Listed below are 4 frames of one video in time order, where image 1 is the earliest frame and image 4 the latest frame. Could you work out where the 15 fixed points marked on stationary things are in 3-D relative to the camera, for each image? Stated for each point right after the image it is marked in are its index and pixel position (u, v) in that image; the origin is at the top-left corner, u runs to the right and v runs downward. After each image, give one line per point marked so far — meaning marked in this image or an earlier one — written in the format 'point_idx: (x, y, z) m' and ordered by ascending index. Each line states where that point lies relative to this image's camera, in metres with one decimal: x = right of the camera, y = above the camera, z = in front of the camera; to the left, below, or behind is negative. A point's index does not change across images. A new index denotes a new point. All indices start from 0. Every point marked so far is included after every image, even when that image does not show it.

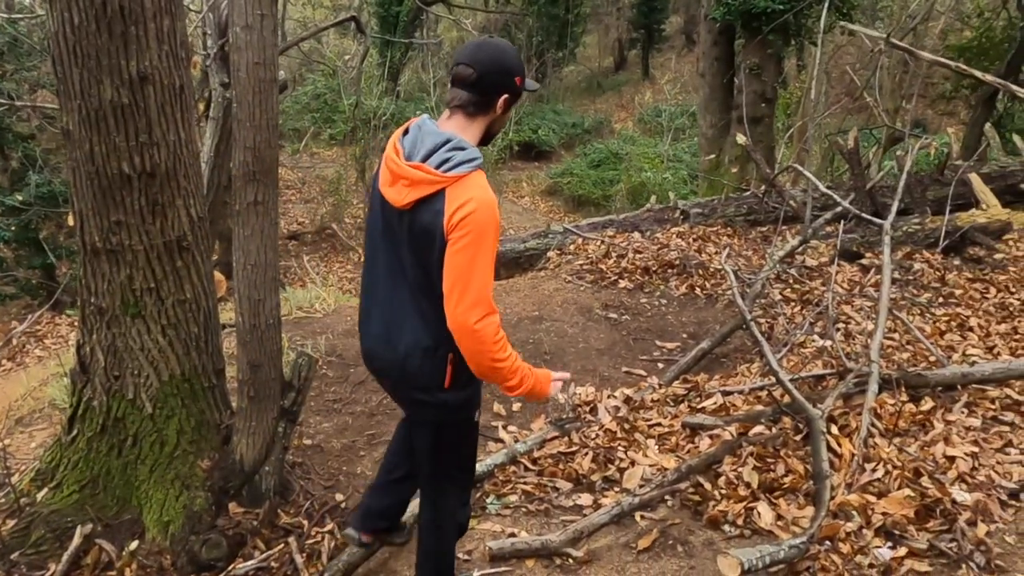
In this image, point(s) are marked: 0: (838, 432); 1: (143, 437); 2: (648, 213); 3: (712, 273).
0: (+1.4, -0.6, +3.4) m
1: (-1.5, -0.6, +3.0) m
2: (+1.4, +0.8, +8.1) m
3: (+1.6, +0.1, +6.2) m
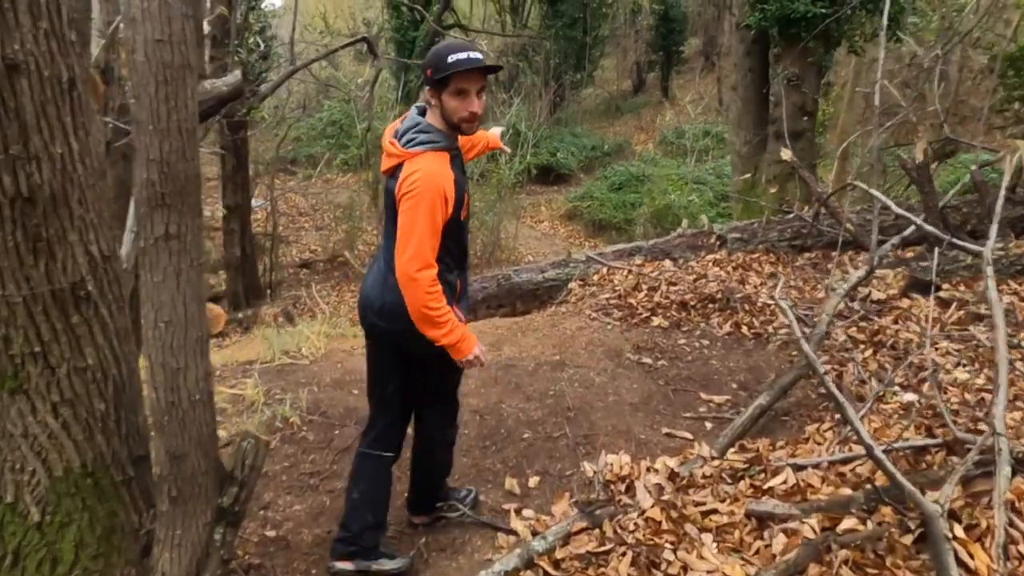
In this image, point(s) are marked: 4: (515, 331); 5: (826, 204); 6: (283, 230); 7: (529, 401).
0: (+1.5, -0.8, +2.5) m
1: (-1.4, -0.8, +2.3) m
2: (+1.6, +0.5, +7.3) m
3: (+1.7, -0.1, +5.4) m
4: (0.0, -0.3, +5.6) m
5: (+2.5, +0.7, +6.1) m
6: (-5.5, +1.4, +18.6) m
7: (+0.1, -0.6, +4.3) m
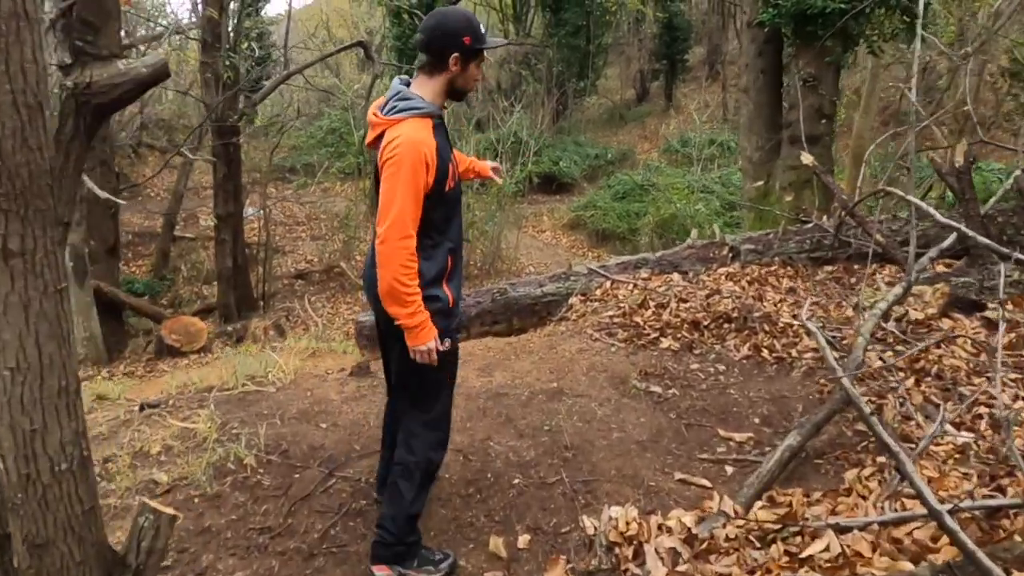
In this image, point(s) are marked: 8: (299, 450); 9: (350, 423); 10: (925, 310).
0: (+1.4, -0.9, +1.9) m
1: (-1.5, -0.9, +1.7) m
2: (+1.6, +0.3, +6.8) m
3: (+1.7, -0.3, +4.8) m
4: (0.0, -0.4, +5.1) m
5: (+2.5, +0.5, +5.5) m
6: (-5.5, +1.1, +18.1) m
7: (0.0, -0.7, +3.8) m
8: (-1.0, -0.8, +3.7) m
9: (-0.8, -0.7, +4.0) m
10: (+2.5, -0.1, +4.5) m
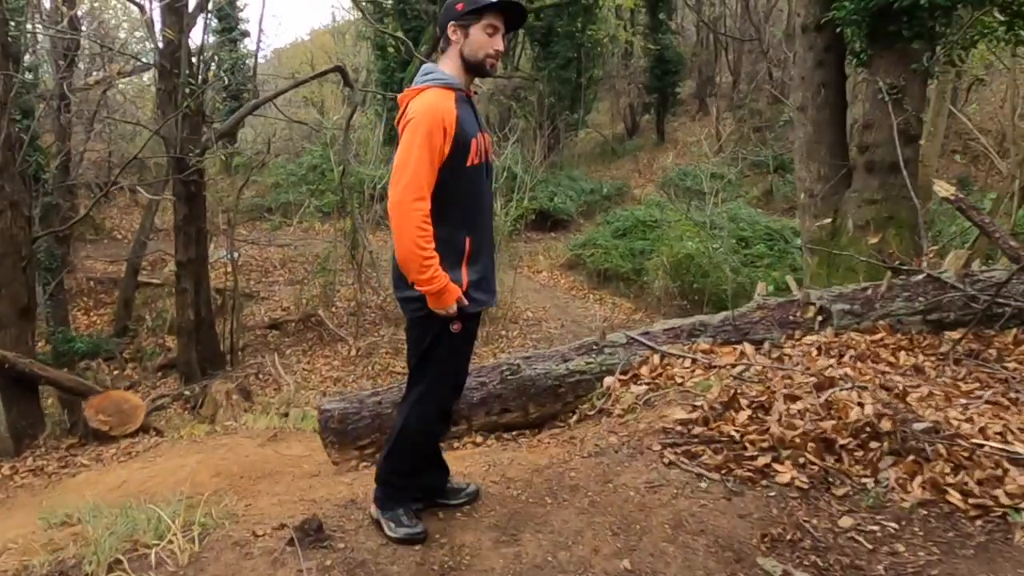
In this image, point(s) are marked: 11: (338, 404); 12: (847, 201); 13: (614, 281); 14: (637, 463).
0: (+1.6, -1.2, +0.2) m
1: (-1.3, -1.2, -0.1) m
2: (+1.7, -0.2, +5.1) m
3: (+1.8, -0.7, +3.1) m
4: (+0.1, -0.9, +3.3) m
5: (+2.6, +0.1, +3.8) m
6: (-5.6, 0.0, +16.3) m
7: (+0.2, -1.1, +2.0) m
8: (-0.9, -1.2, +1.9) m
9: (-0.7, -1.1, +2.2) m
10: (+2.6, -0.5, +2.9) m
11: (-1.1, -0.7, +4.9) m
12: (+3.0, +0.8, +6.8) m
13: (+2.2, +0.1, +15.6) m
14: (+0.6, -0.8, +3.4) m
